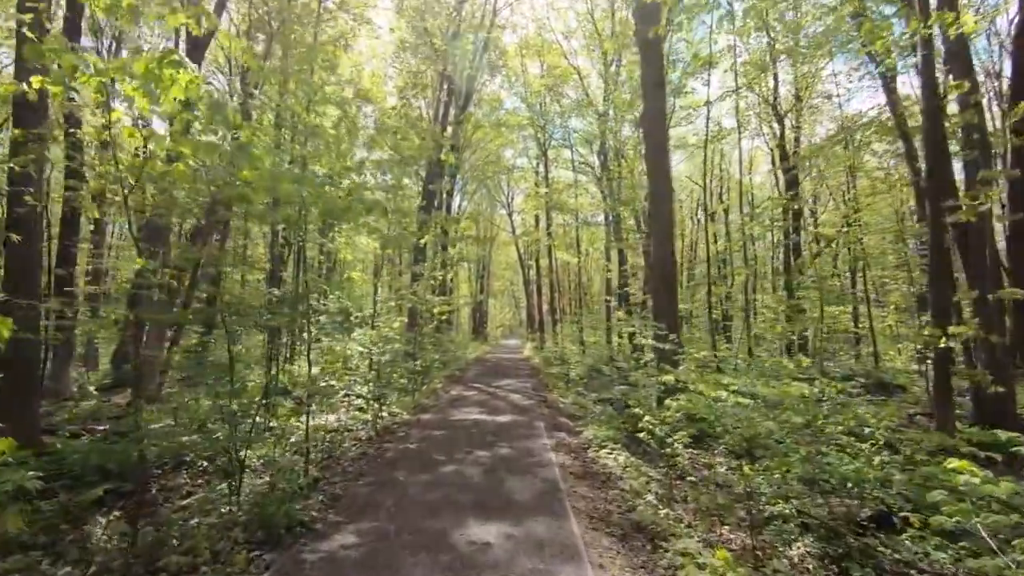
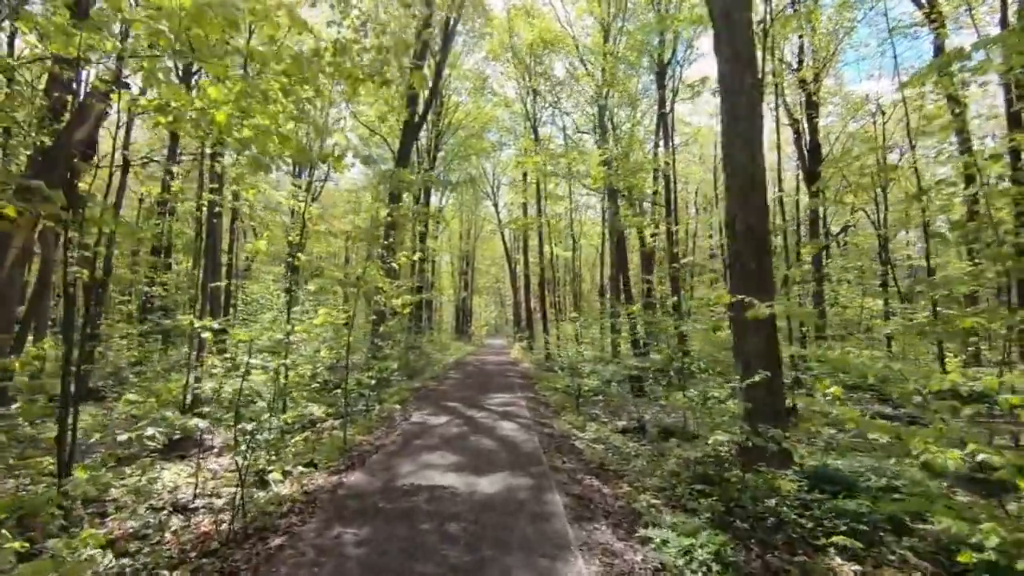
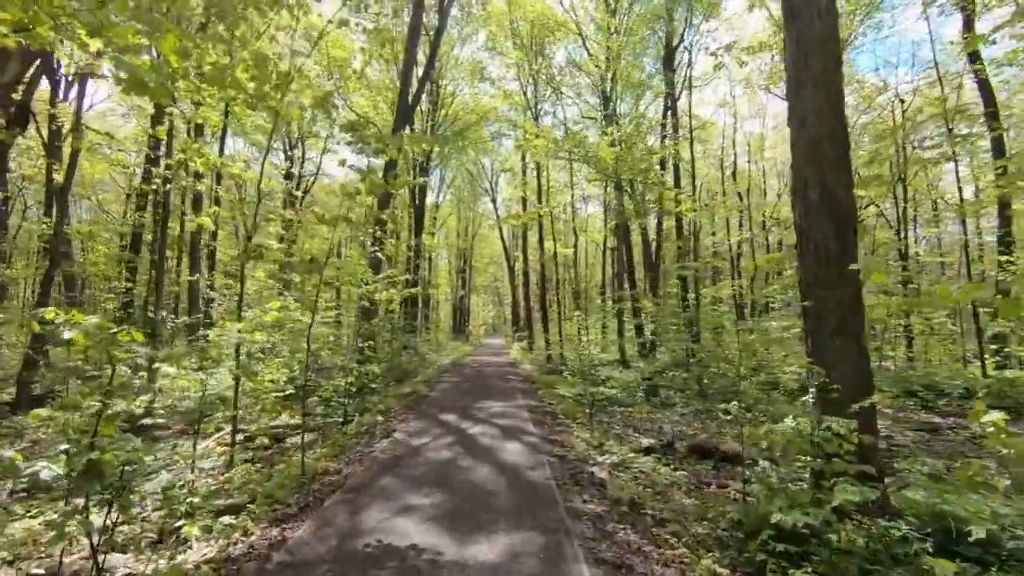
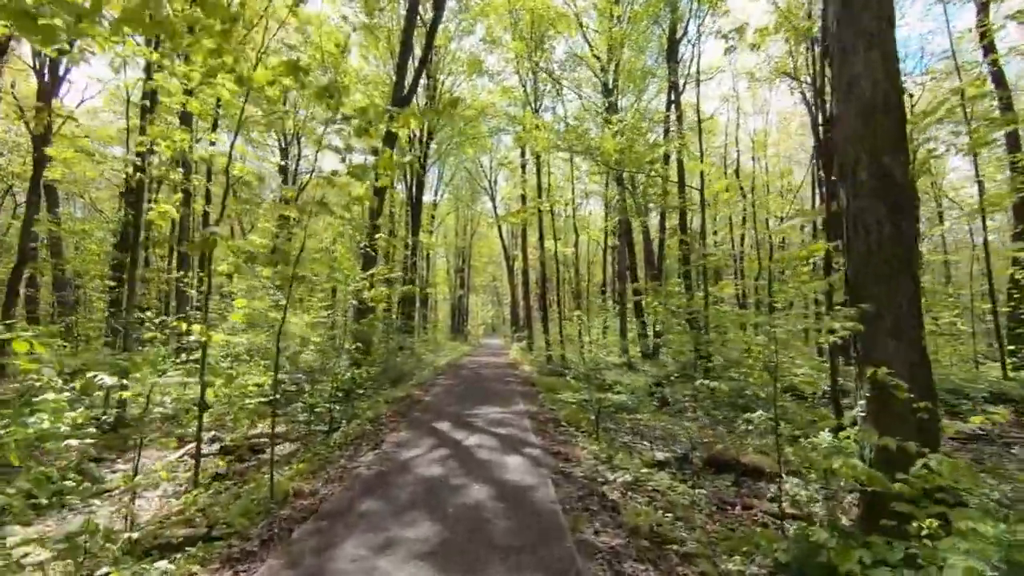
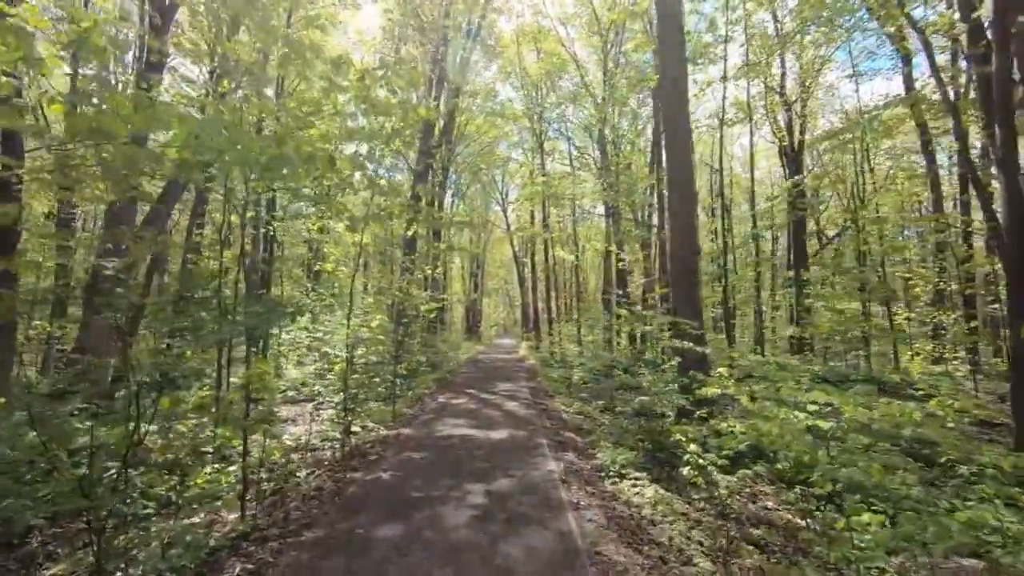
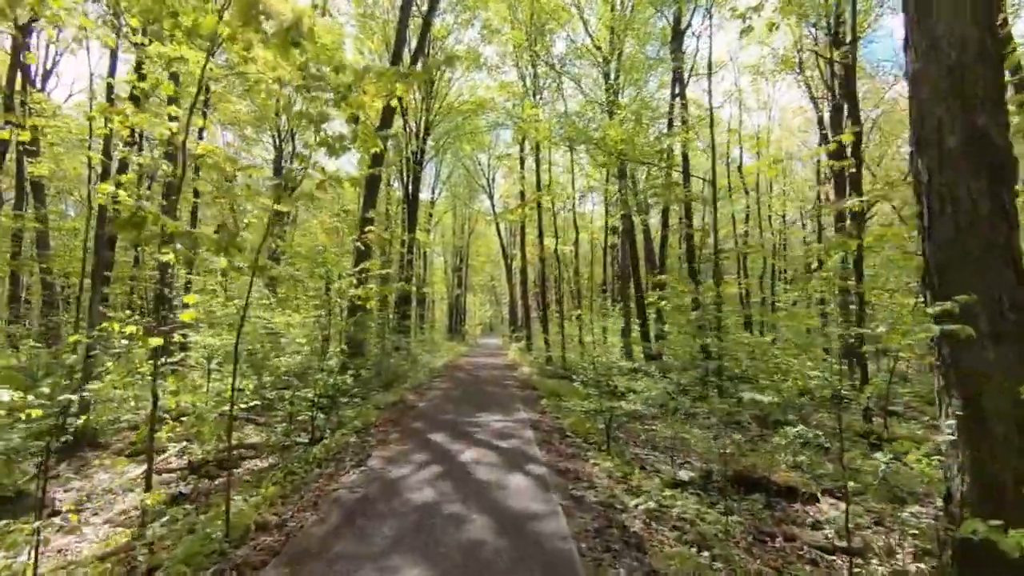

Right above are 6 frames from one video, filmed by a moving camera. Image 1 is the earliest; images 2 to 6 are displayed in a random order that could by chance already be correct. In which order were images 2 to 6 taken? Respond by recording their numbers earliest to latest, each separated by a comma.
5, 2, 3, 4, 6
